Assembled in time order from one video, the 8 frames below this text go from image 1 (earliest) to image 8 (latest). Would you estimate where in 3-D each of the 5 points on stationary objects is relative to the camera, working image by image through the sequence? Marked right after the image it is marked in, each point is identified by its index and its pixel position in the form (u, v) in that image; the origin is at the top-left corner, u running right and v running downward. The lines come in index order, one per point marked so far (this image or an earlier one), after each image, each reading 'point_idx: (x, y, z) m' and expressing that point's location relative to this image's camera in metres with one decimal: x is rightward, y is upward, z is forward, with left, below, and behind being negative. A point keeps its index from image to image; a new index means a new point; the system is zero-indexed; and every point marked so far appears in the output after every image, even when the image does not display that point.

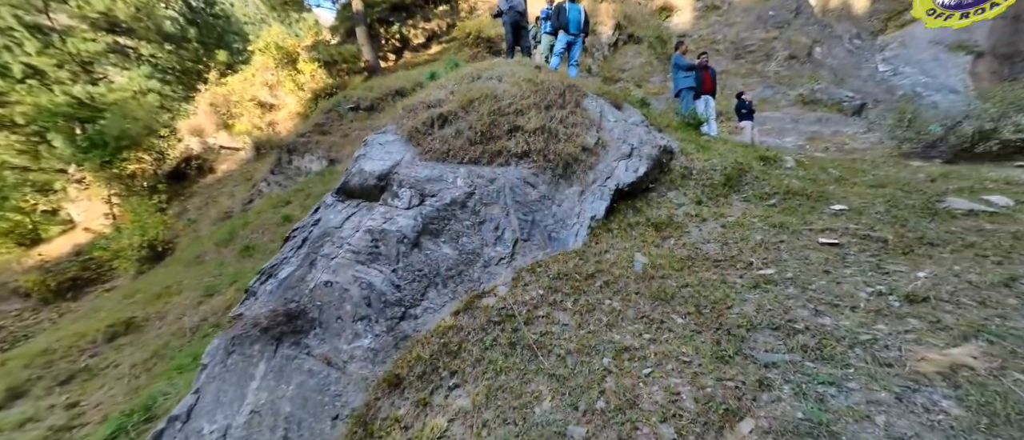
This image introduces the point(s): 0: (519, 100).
0: (0.0, +1.4, +4.2) m
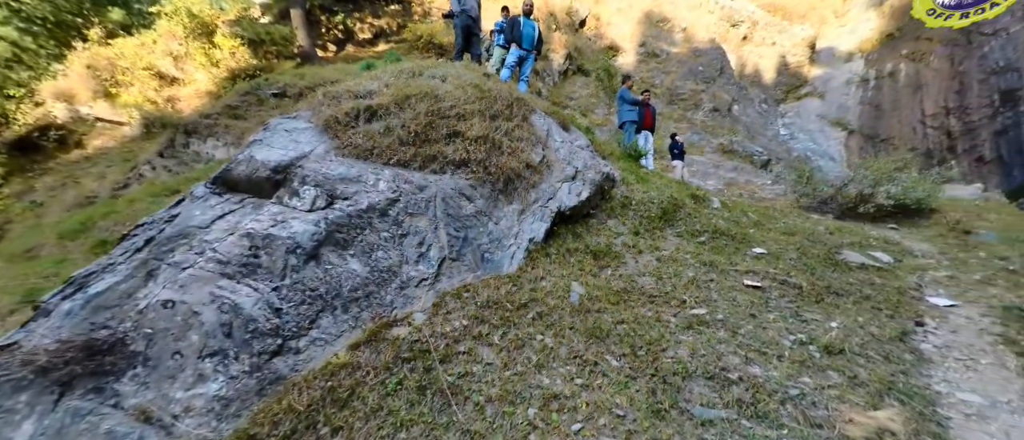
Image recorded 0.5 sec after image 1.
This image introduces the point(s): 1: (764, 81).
0: (-0.6, +1.2, +3.8) m
1: (+9.1, +5.4, +13.7) m
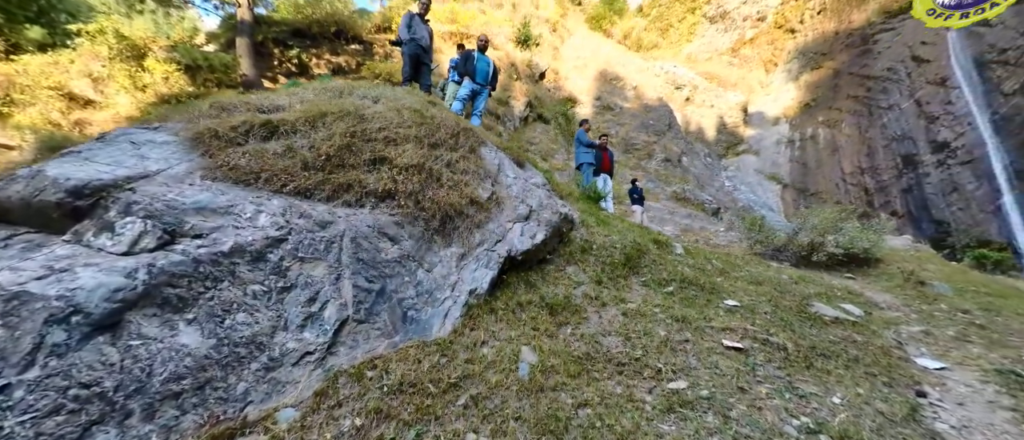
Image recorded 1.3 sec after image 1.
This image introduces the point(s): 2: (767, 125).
0: (-1.1, +0.8, +3.3) m
1: (+7.6, +3.5, +14.5) m
2: (+9.7, +4.0, +14.2) m
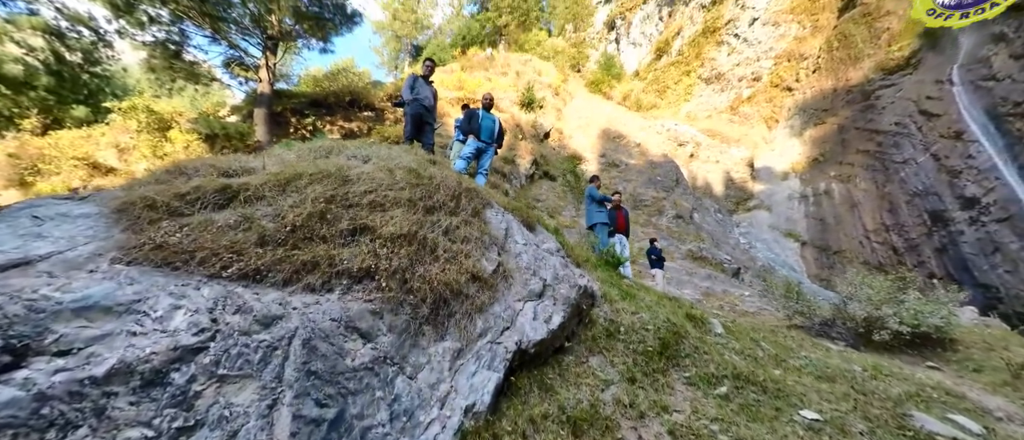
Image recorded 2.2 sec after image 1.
0: (-1.0, +0.2, +2.8) m
1: (+7.9, +1.1, +14.0) m
2: (+10.1, +1.6, +13.8) m
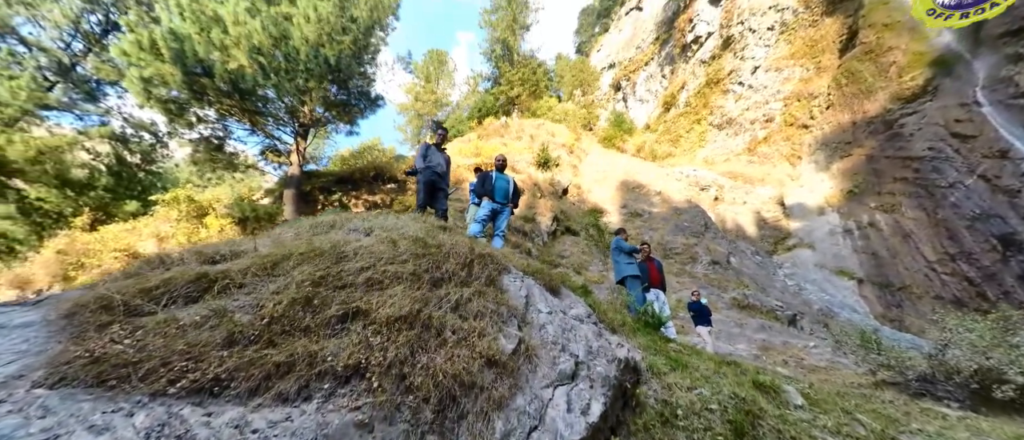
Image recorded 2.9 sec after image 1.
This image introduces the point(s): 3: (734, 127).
0: (-0.9, -0.3, +2.5) m
1: (+8.8, -0.5, +13.1) m
2: (+10.8, +0.2, +12.9) m
3: (+10.9, +4.6, +17.4) m
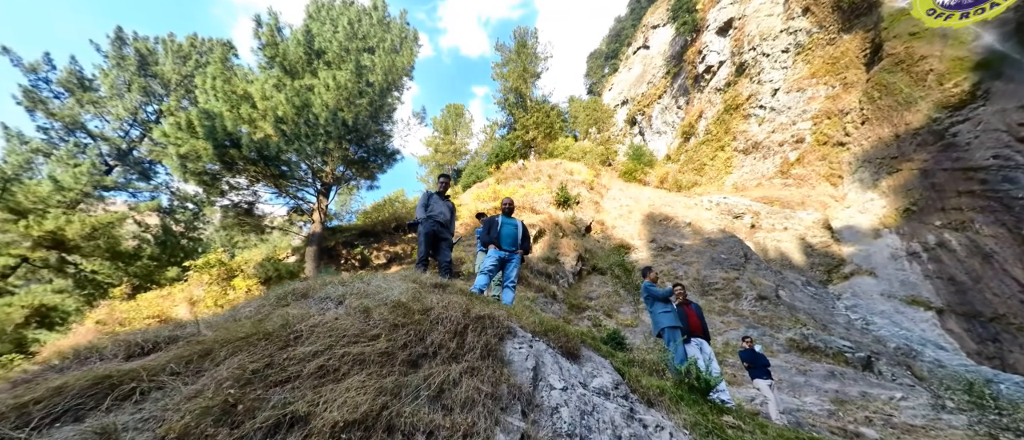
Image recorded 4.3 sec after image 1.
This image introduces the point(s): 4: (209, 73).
0: (-1.0, -0.7, +2.0) m
1: (+9.5, -1.5, +11.9) m
2: (+11.5, -0.6, +11.6) m
3: (+11.6, +3.2, +16.6) m
4: (-8.0, +4.0, +9.4) m
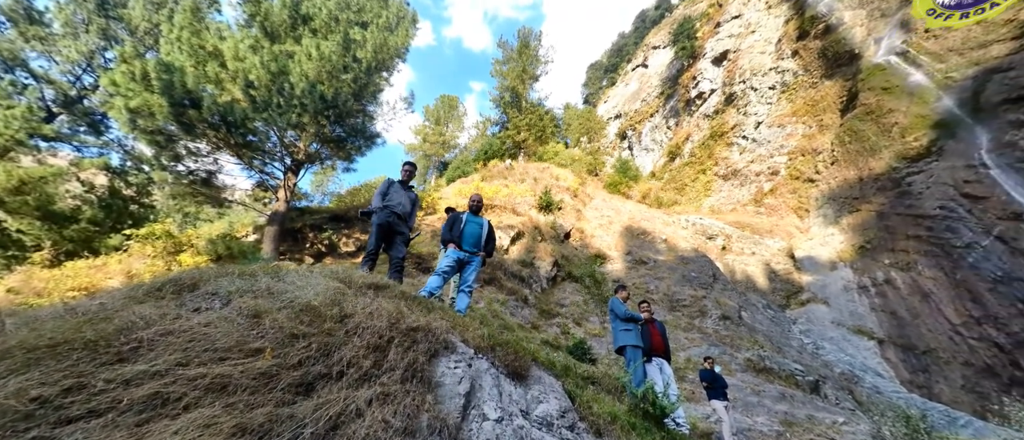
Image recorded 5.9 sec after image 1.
0: (-1.4, -0.6, +1.6) m
1: (+8.5, -2.4, +12.0) m
2: (+10.6, -1.7, +11.8) m
3: (+10.8, +2.1, +16.8) m
4: (-8.3, +4.8, +8.6) m
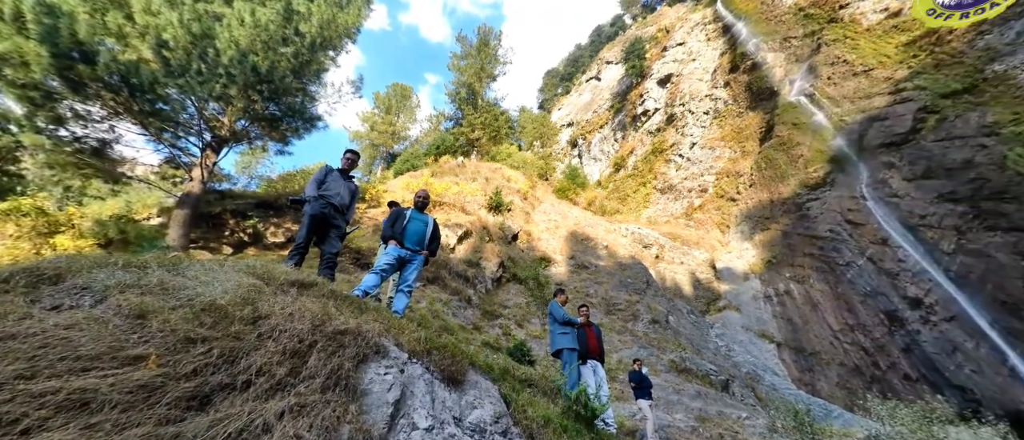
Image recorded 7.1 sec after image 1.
0: (-1.6, -0.5, +1.3) m
1: (+6.5, -2.8, +13.0) m
2: (+8.6, -2.3, +13.1) m
3: (+8.4, +1.5, +18.1) m
4: (-9.1, +5.3, +7.3) m
